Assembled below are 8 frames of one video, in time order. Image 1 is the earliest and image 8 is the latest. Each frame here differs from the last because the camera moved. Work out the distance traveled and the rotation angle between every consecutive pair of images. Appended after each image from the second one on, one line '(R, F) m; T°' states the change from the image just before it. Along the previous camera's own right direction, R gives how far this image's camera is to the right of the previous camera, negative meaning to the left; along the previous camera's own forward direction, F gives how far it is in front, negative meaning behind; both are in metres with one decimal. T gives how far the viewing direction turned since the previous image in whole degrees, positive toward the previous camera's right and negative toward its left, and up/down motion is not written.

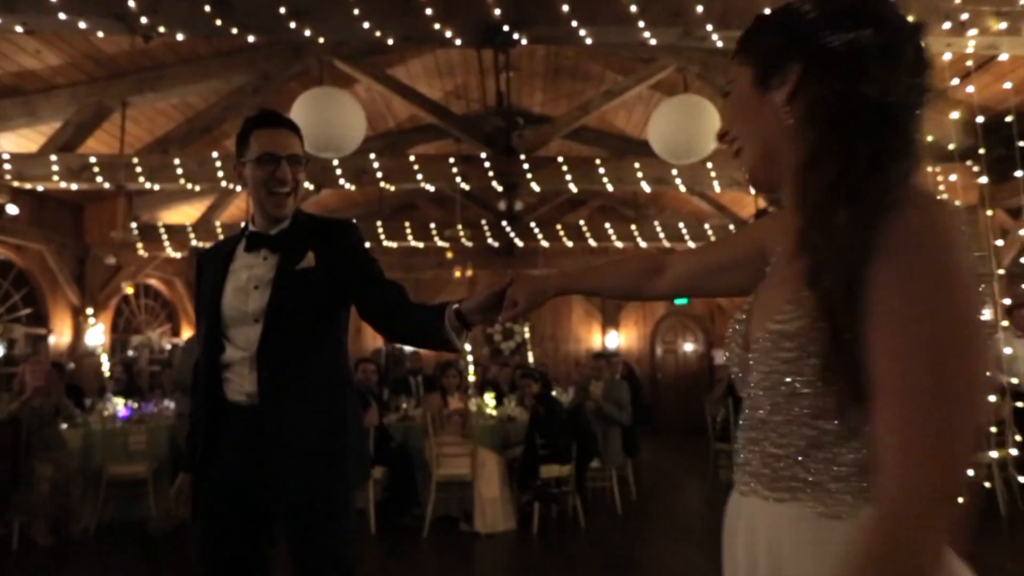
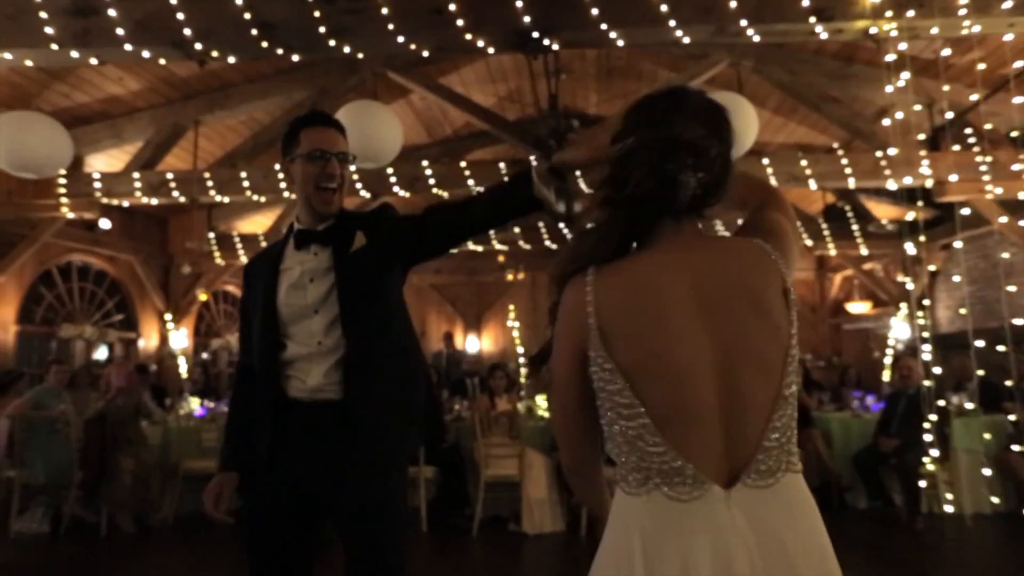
(+0.4, 0.0) m; -8°
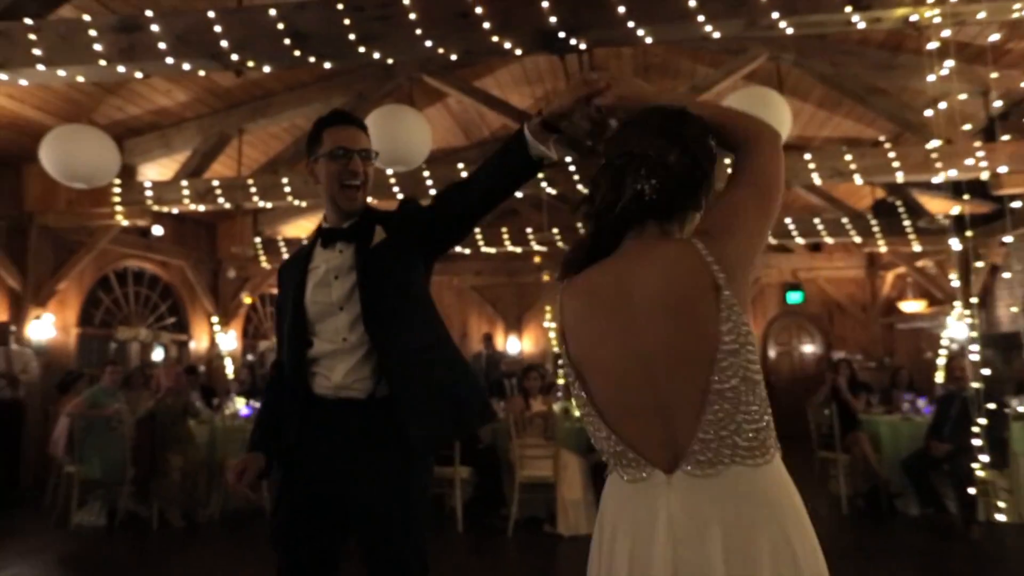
(+0.2, 0.0) m; -4°
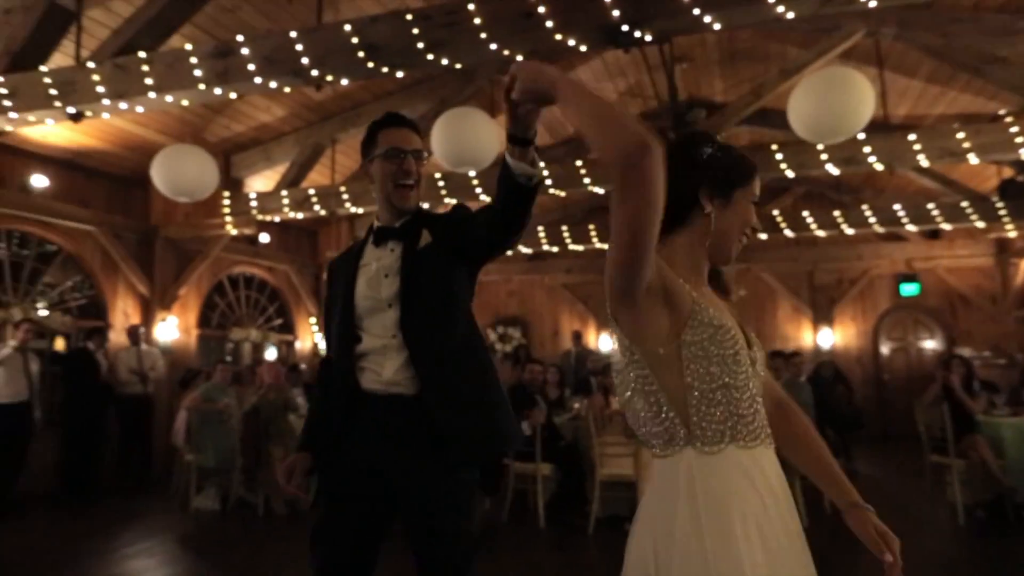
(+0.3, 0.0) m; -9°
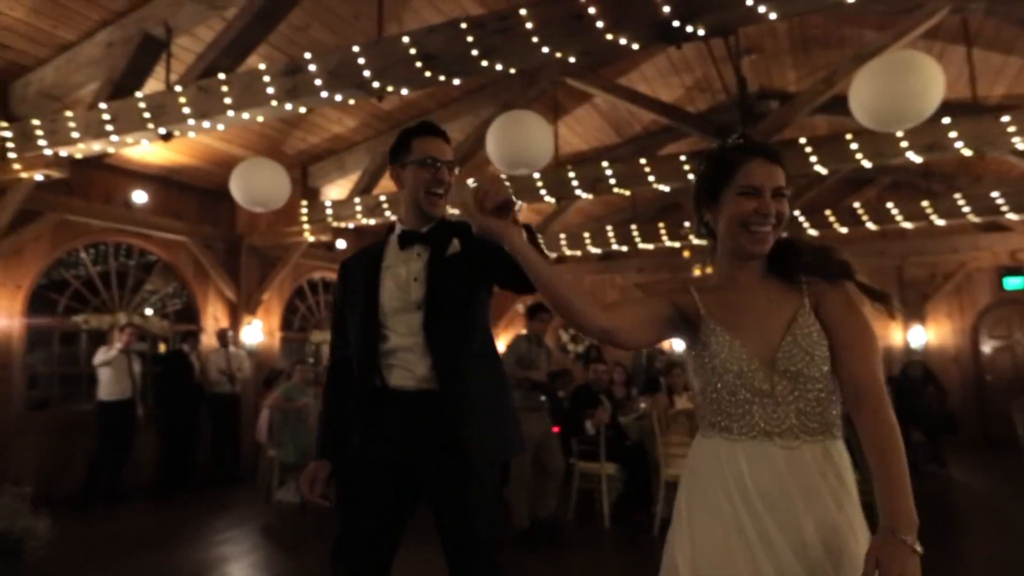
(+0.2, 0.0) m; -7°
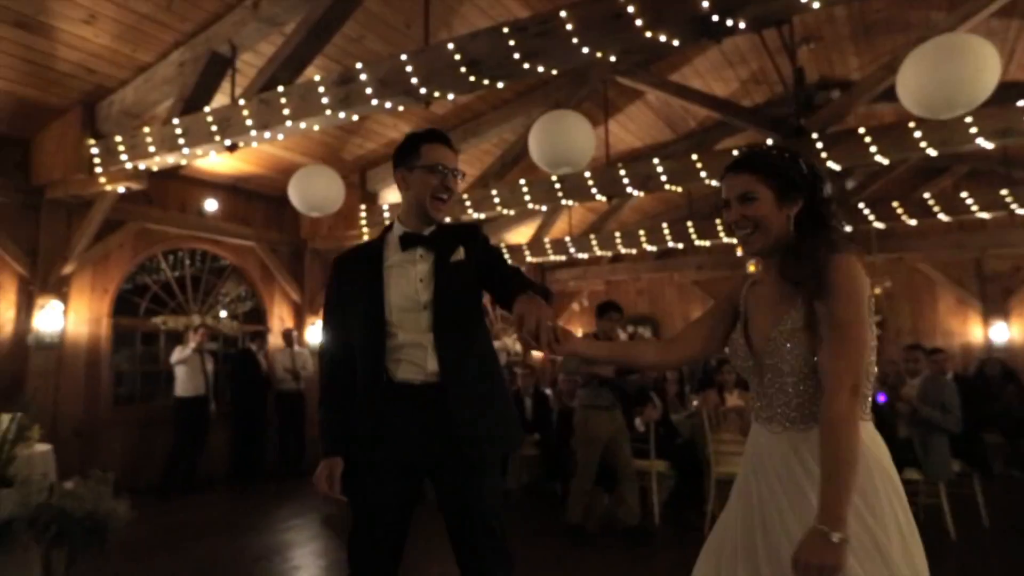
(+0.2, -0.1) m; -5°
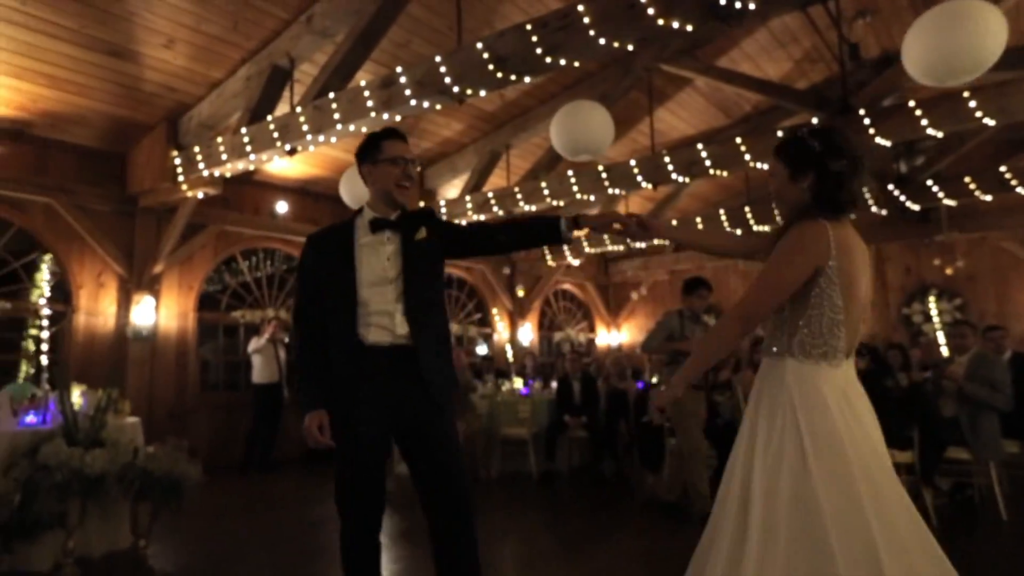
(+0.5, -0.2) m; -8°
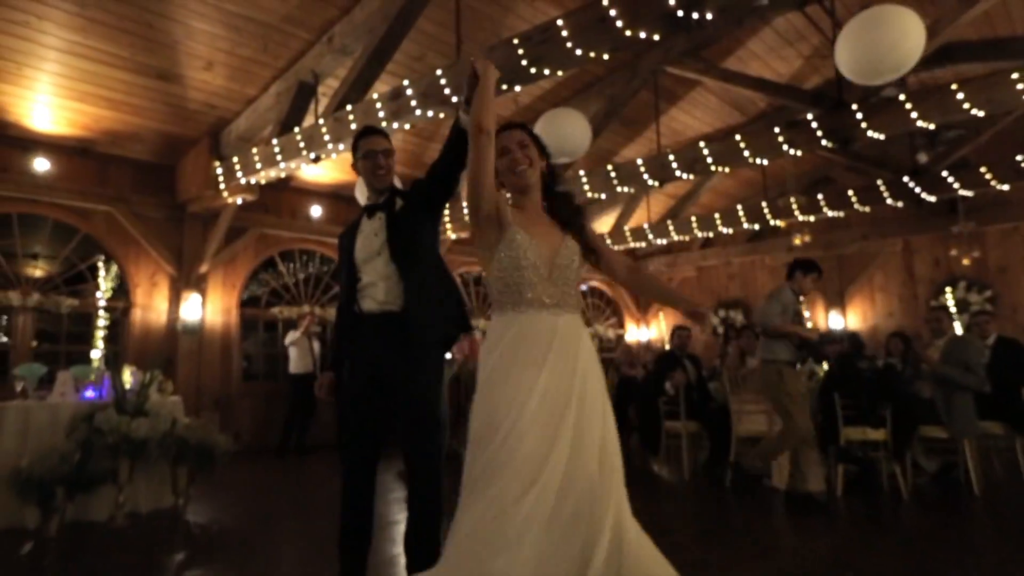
(+0.6, -0.4) m; -6°
